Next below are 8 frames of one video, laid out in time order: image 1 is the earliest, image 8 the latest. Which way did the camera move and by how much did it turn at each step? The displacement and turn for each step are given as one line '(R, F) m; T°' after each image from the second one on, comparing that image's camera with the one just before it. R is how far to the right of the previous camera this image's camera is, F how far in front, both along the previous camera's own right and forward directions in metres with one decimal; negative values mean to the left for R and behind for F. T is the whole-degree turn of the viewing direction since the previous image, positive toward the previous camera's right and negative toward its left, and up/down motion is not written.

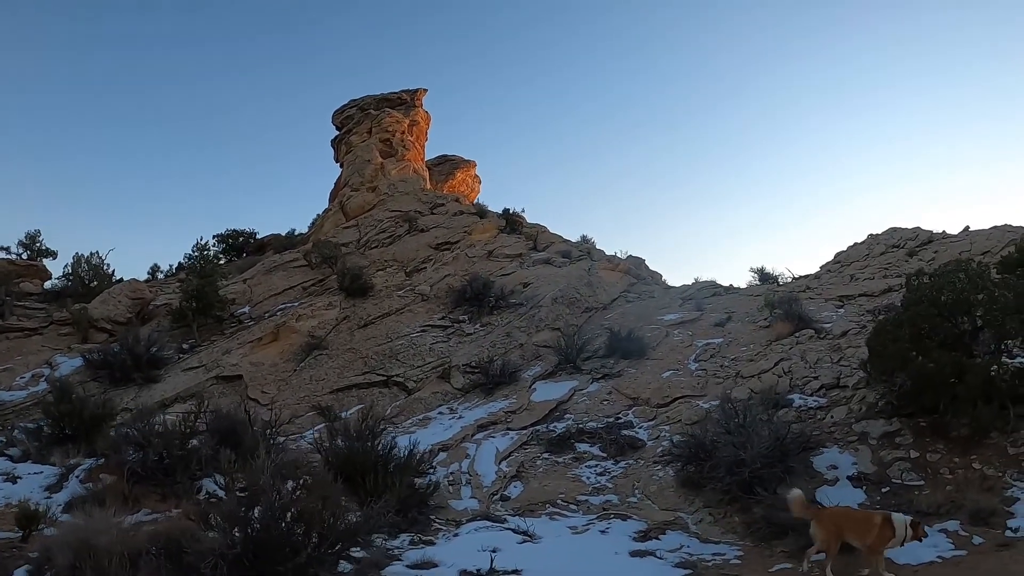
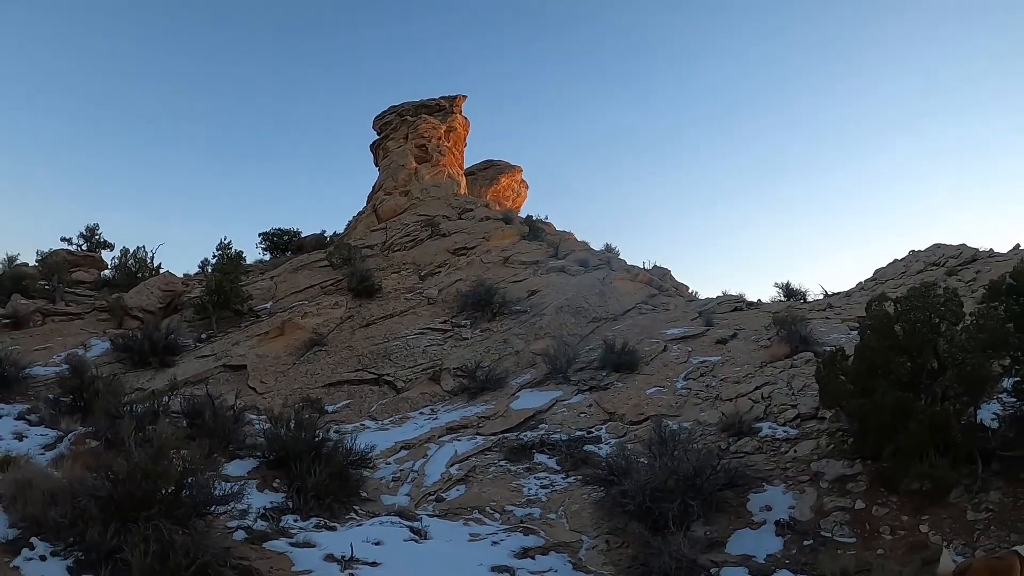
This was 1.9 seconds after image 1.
(+2.3, -0.1) m; -12°
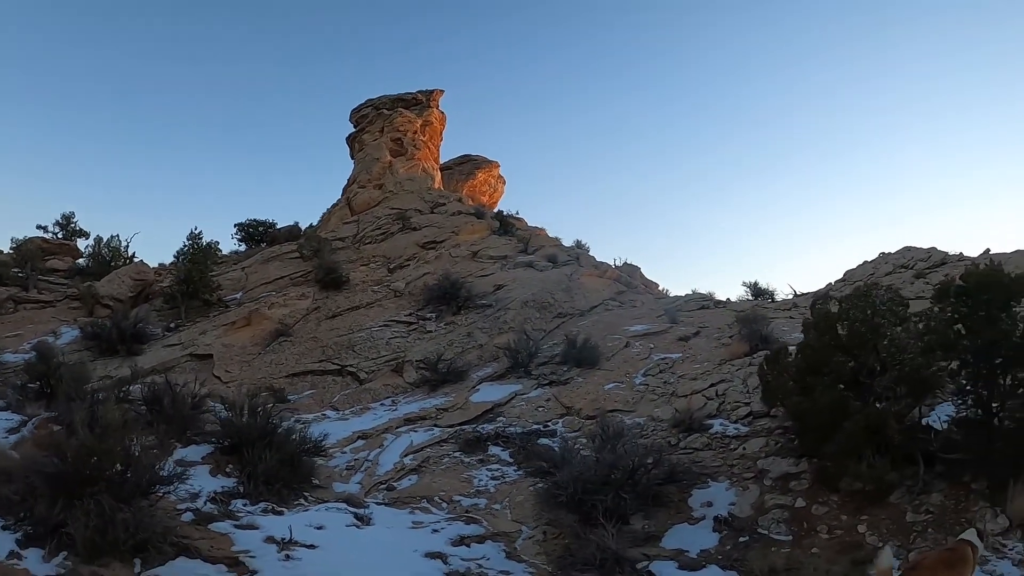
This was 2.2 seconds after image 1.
(+0.6, -0.1) m; -1°
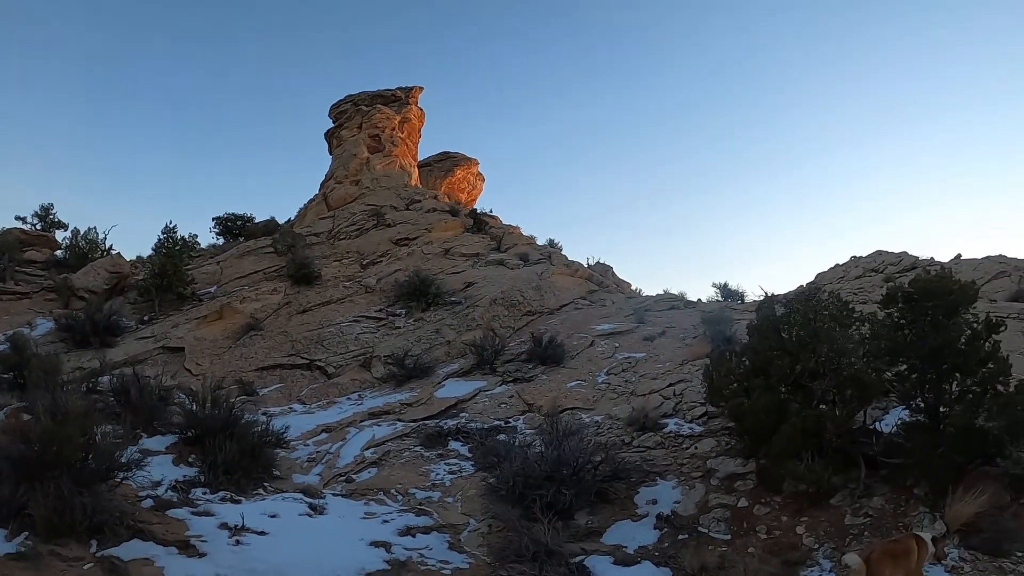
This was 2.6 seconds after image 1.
(+0.5, -0.1) m; -1°
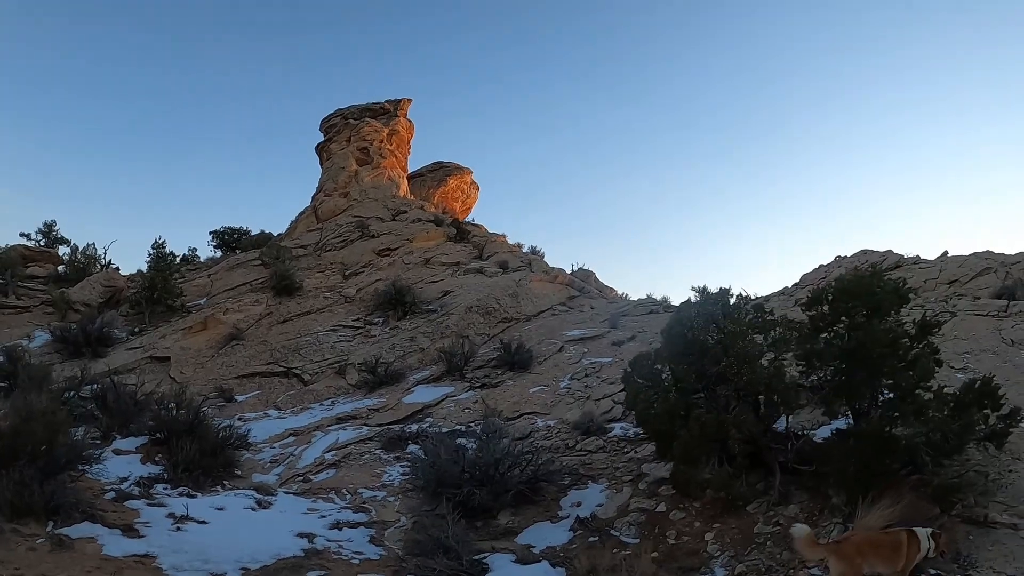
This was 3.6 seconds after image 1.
(+1.5, -0.1) m; -6°
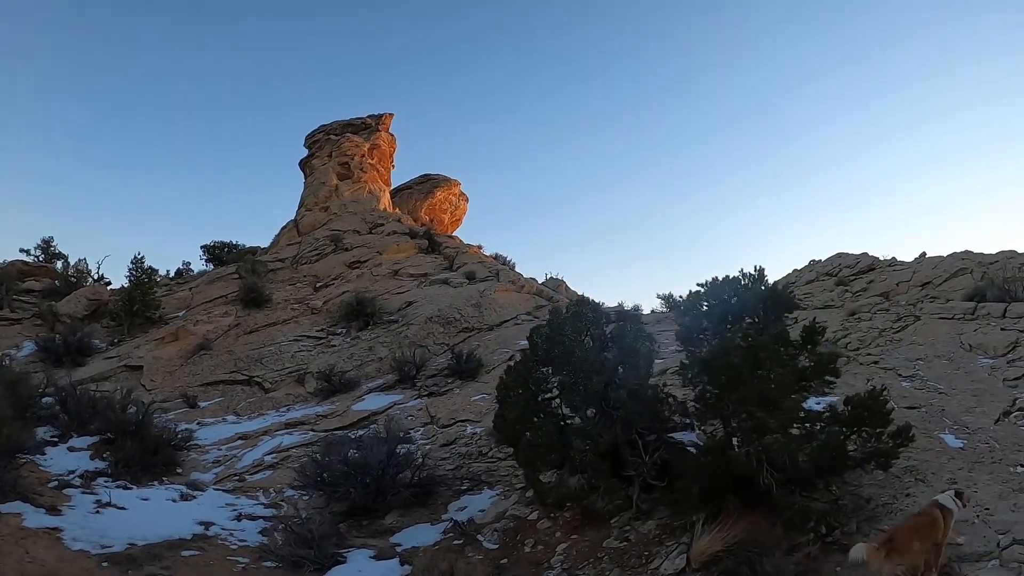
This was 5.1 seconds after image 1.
(+2.1, +0.2) m; -8°
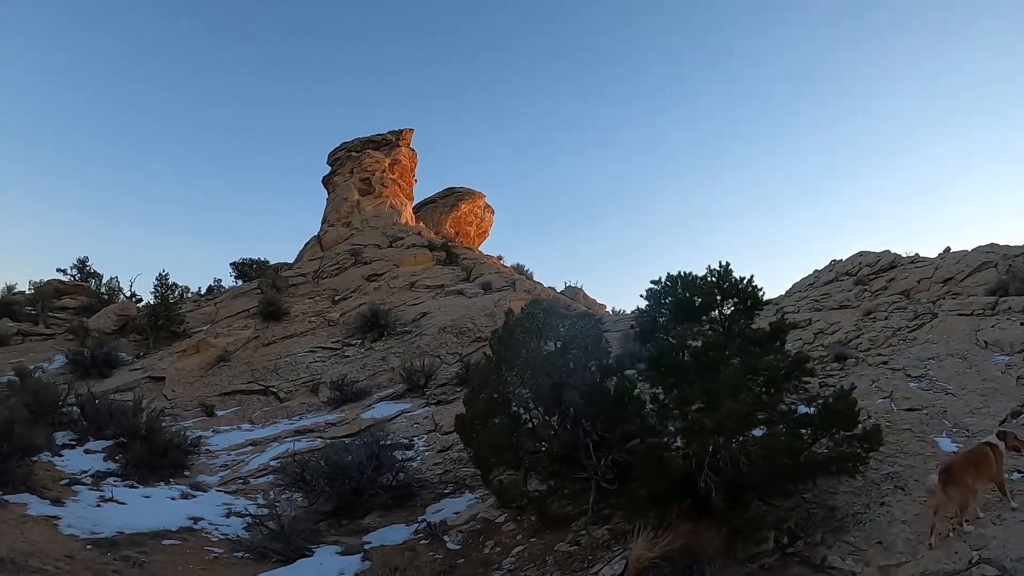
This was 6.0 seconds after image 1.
(+1.0, +0.2) m; -6°
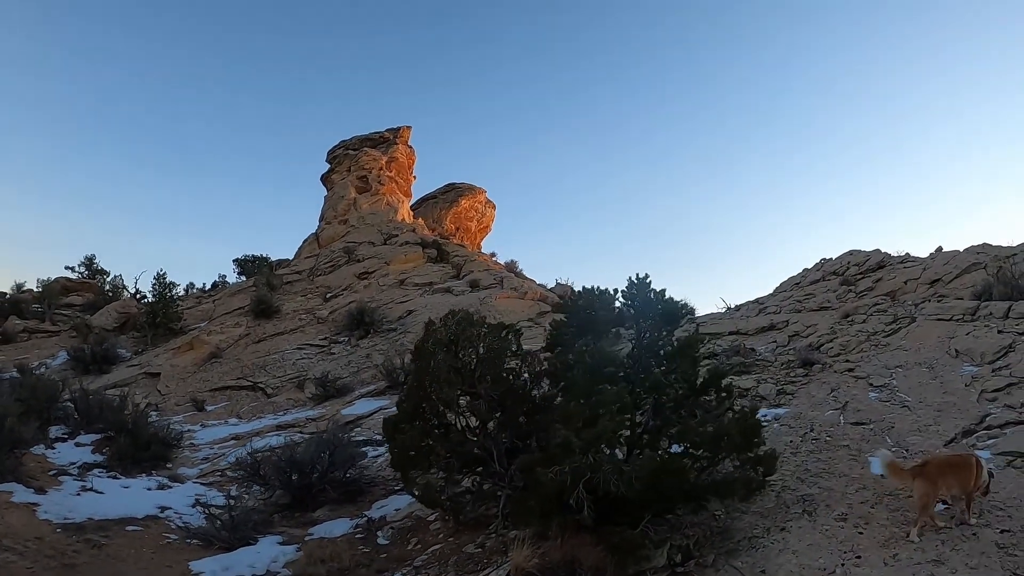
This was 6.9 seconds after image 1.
(+1.1, +0.2) m; -5°
